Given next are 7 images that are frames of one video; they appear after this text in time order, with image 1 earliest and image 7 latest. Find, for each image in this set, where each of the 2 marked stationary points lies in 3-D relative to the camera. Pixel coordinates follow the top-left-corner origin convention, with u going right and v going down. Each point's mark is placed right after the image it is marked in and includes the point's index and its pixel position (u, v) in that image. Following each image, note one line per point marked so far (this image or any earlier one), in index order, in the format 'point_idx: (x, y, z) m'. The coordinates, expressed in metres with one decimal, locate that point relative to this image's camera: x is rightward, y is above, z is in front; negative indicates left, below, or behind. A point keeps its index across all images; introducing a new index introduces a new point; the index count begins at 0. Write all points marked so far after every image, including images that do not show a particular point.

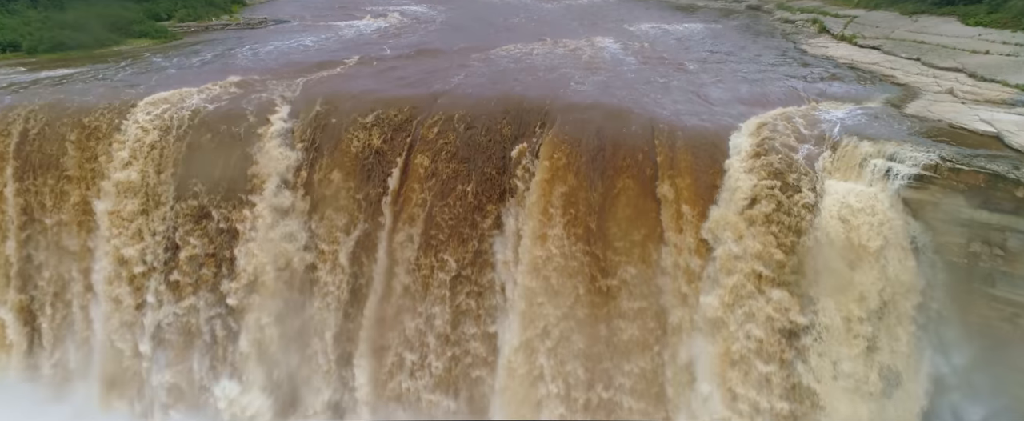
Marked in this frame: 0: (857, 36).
0: (+8.8, +4.5, +15.2) m
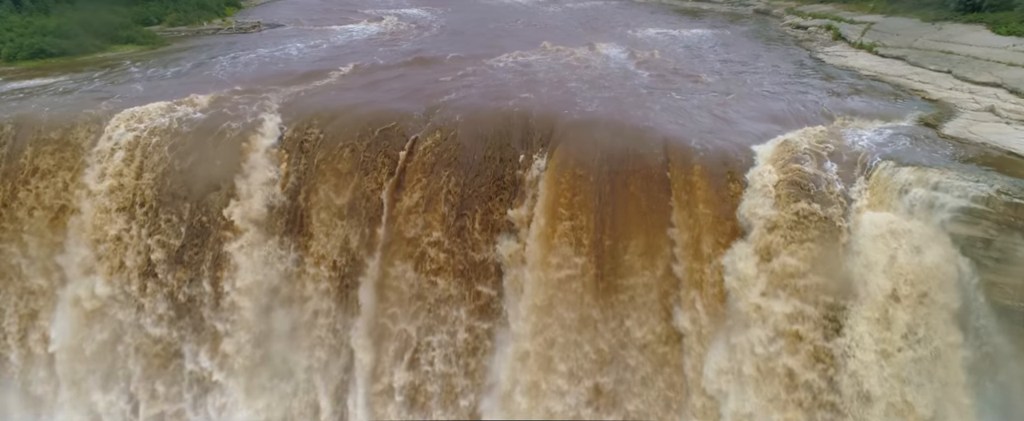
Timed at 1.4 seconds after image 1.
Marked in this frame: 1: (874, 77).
0: (+8.9, +4.0, +14.4) m
1: (+7.2, +2.7, +11.9) m
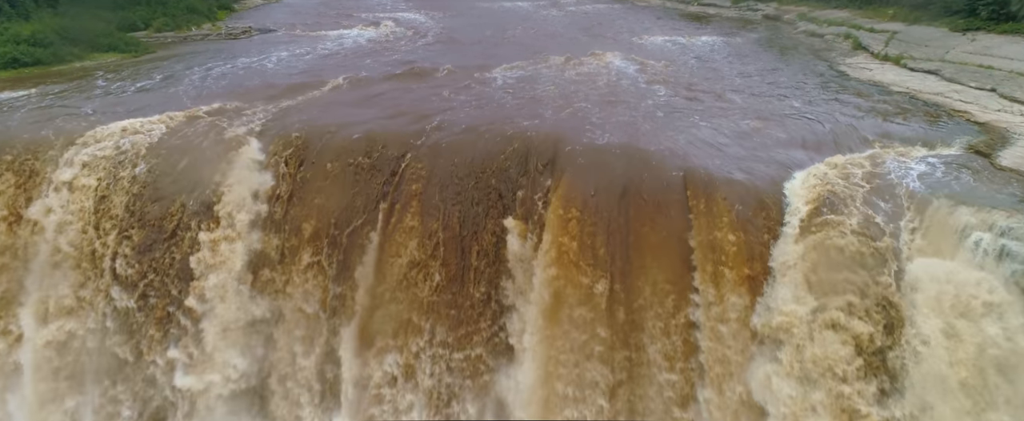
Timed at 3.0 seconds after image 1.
0: (+8.9, +3.5, +13.4) m
1: (+7.3, +2.2, +10.9) m
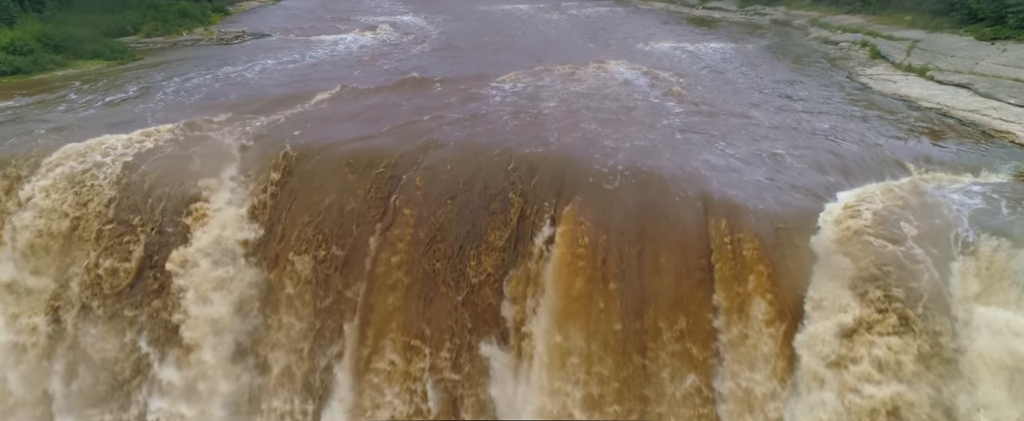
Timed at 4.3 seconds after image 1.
0: (+8.9, +3.1, +12.7) m
1: (+7.3, +1.7, +10.2) m
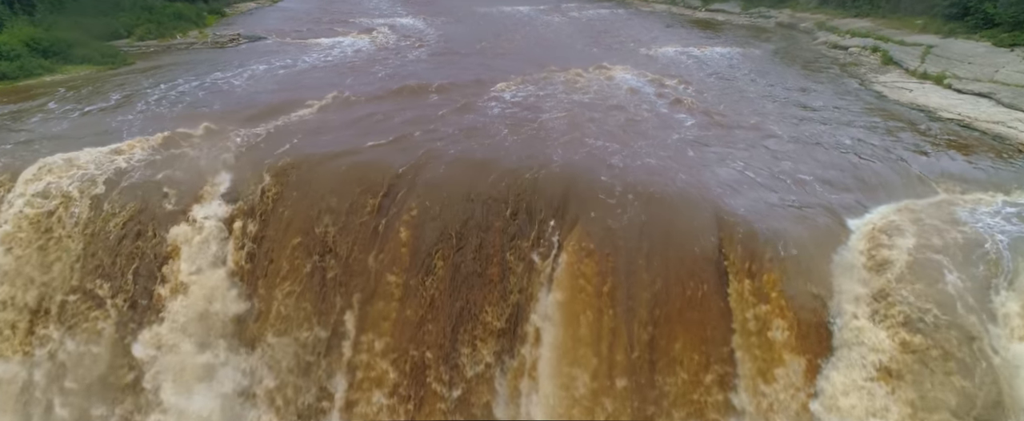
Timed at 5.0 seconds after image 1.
0: (+8.9, +2.8, +12.2) m
1: (+7.3, +1.5, +9.7) m
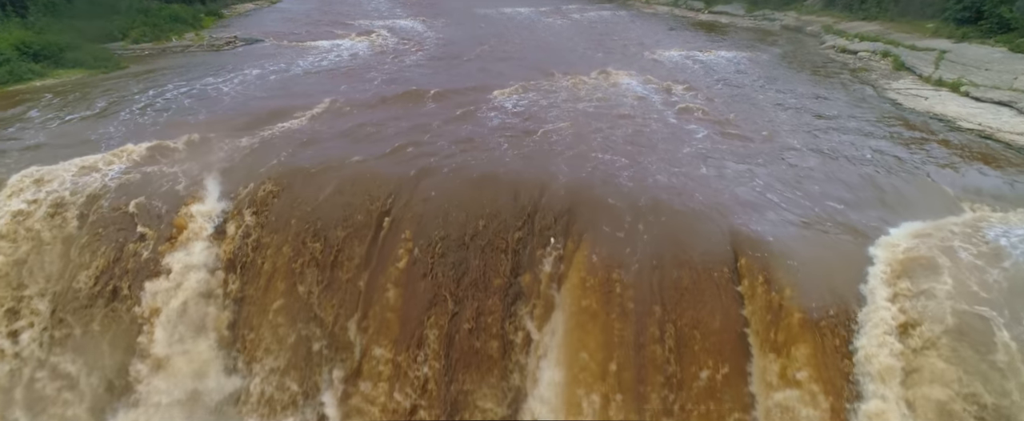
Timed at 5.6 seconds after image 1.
0: (+9.0, +2.6, +11.8) m
1: (+7.4, +1.2, +9.3) m
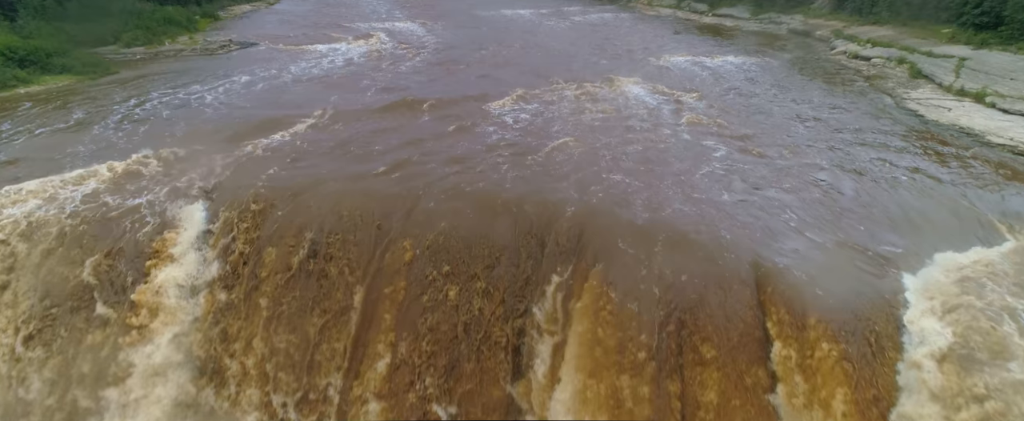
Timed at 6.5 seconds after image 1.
0: (+9.0, +2.3, +11.3) m
1: (+7.4, +0.9, +8.8) m
